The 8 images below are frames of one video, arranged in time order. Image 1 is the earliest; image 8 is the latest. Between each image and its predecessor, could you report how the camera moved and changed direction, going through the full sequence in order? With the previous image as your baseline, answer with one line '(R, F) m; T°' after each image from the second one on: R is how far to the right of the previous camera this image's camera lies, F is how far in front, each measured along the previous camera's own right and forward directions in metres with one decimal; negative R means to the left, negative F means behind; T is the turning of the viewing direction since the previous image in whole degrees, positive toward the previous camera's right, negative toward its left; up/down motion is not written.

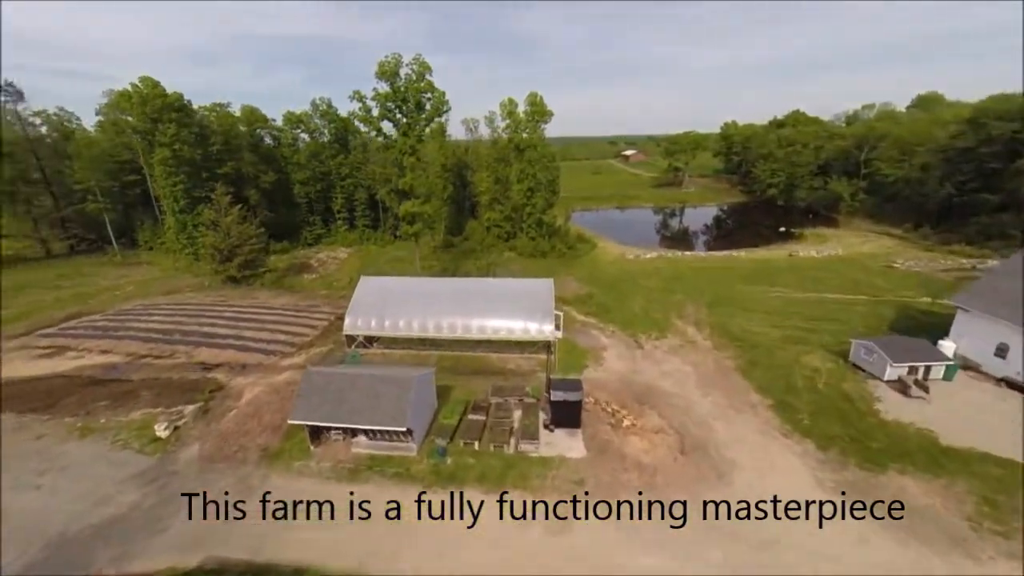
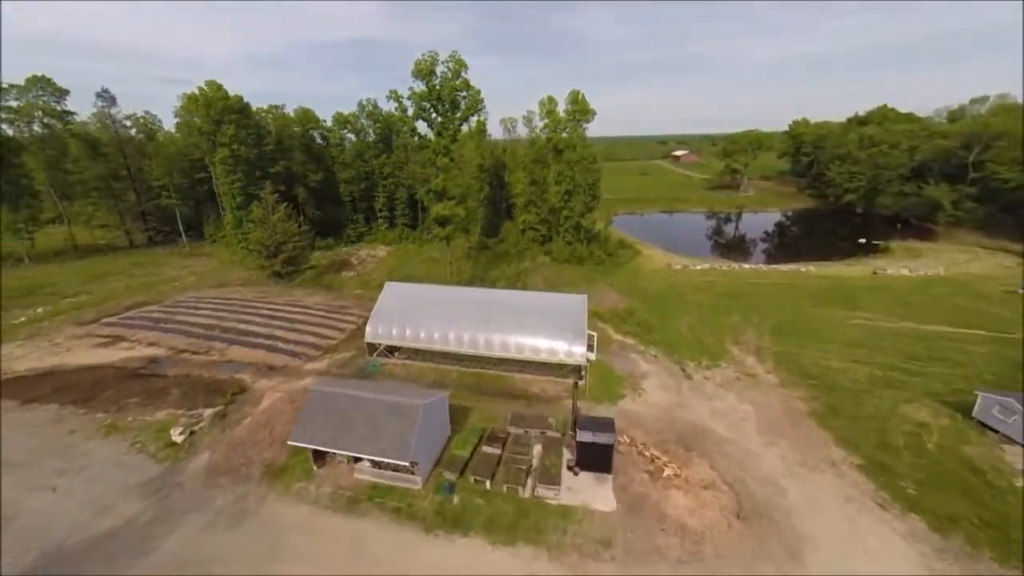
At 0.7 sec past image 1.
(+0.5, +1.7) m; -7°
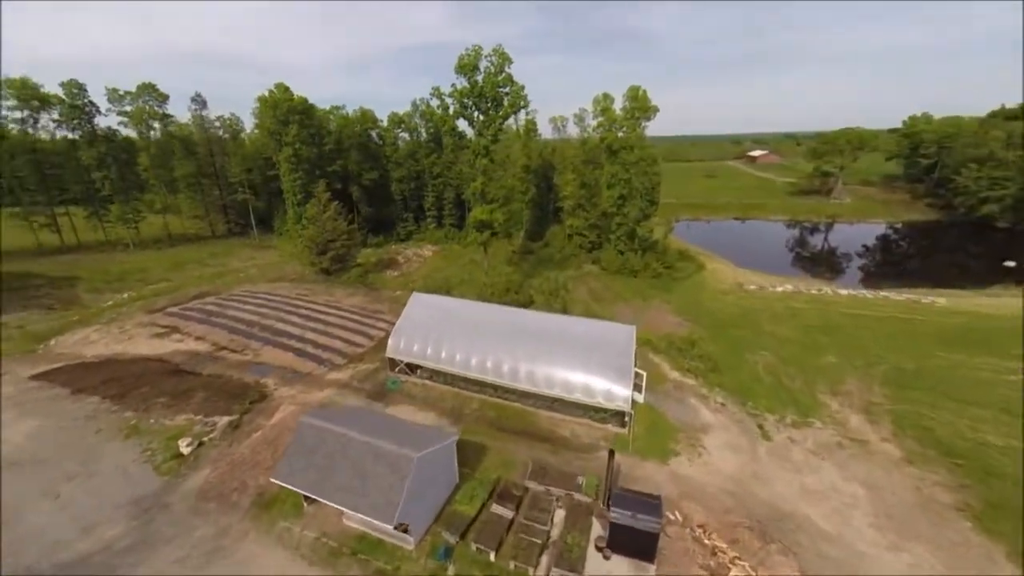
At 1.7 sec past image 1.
(+0.7, +2.3) m; -8°
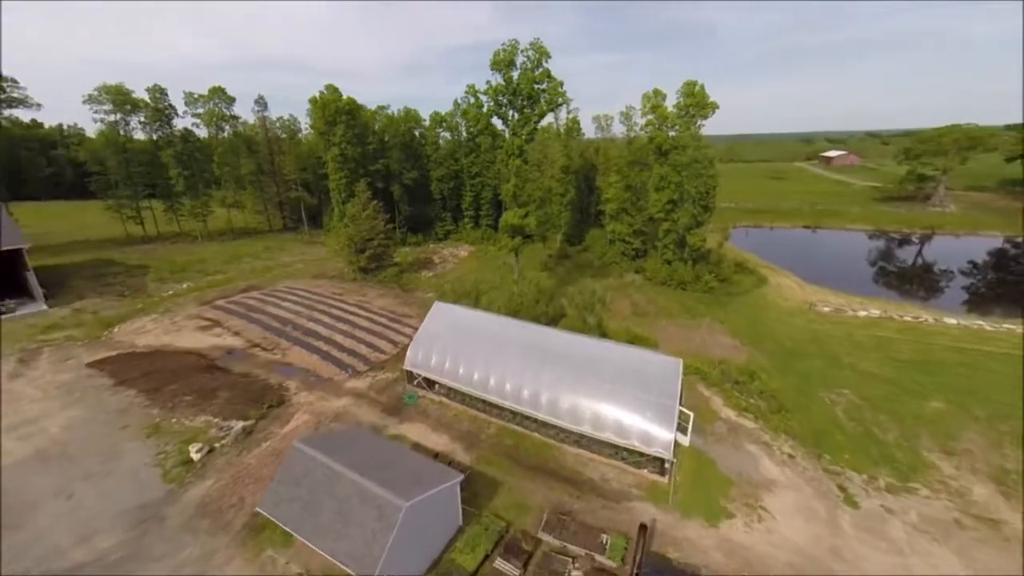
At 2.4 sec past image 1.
(+0.6, +1.6) m; -7°
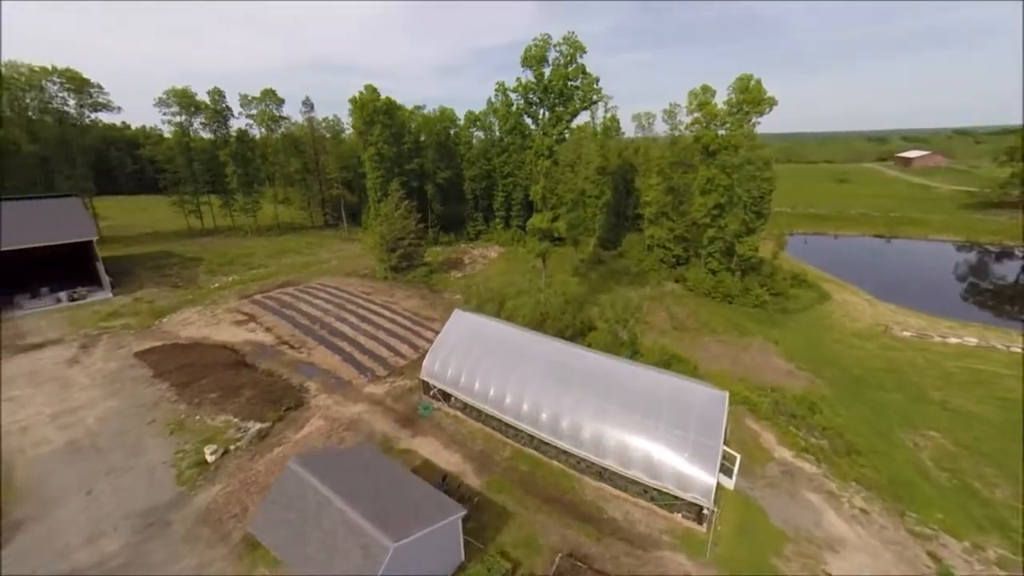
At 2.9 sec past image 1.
(+0.5, +1.1) m; -6°
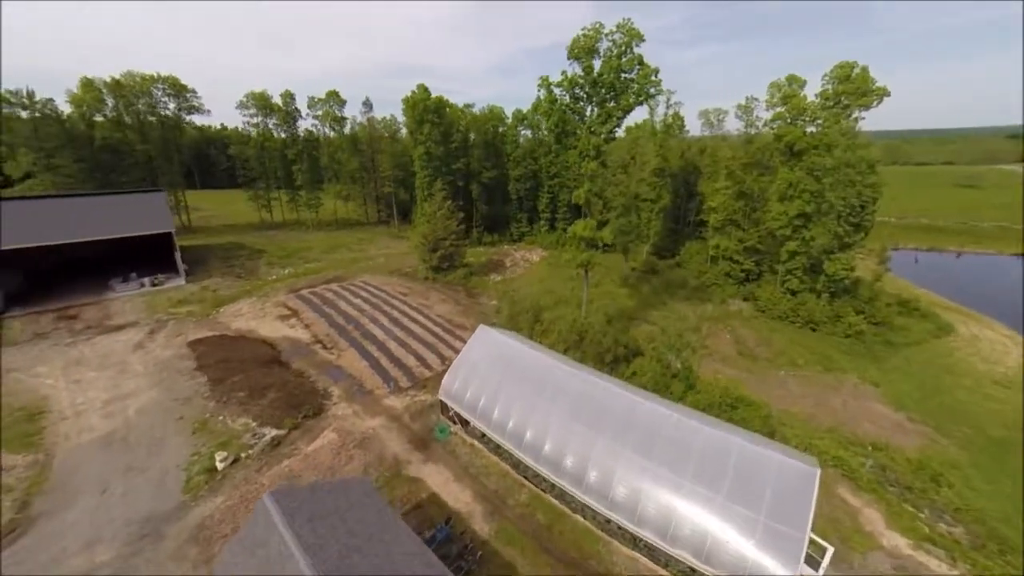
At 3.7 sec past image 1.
(+0.7, +1.8) m; -8°
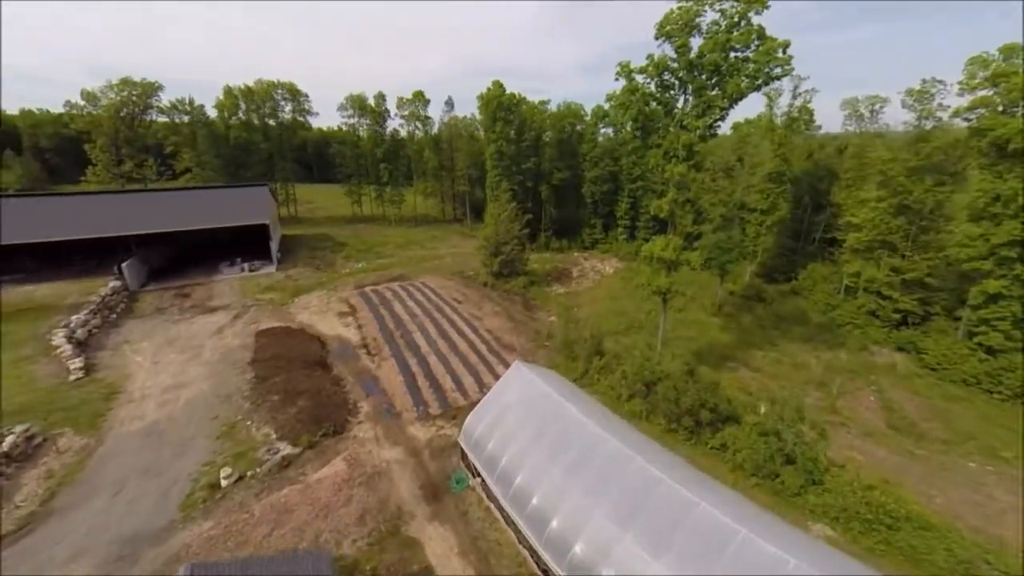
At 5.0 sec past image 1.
(+1.1, +3.0) m; -13°
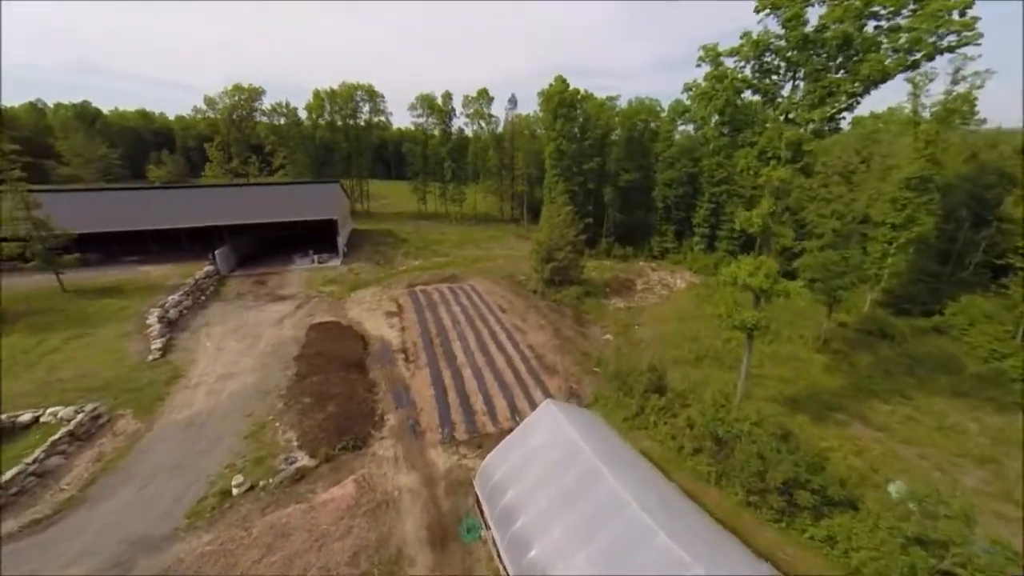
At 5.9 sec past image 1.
(+0.8, +2.1) m; -10°
